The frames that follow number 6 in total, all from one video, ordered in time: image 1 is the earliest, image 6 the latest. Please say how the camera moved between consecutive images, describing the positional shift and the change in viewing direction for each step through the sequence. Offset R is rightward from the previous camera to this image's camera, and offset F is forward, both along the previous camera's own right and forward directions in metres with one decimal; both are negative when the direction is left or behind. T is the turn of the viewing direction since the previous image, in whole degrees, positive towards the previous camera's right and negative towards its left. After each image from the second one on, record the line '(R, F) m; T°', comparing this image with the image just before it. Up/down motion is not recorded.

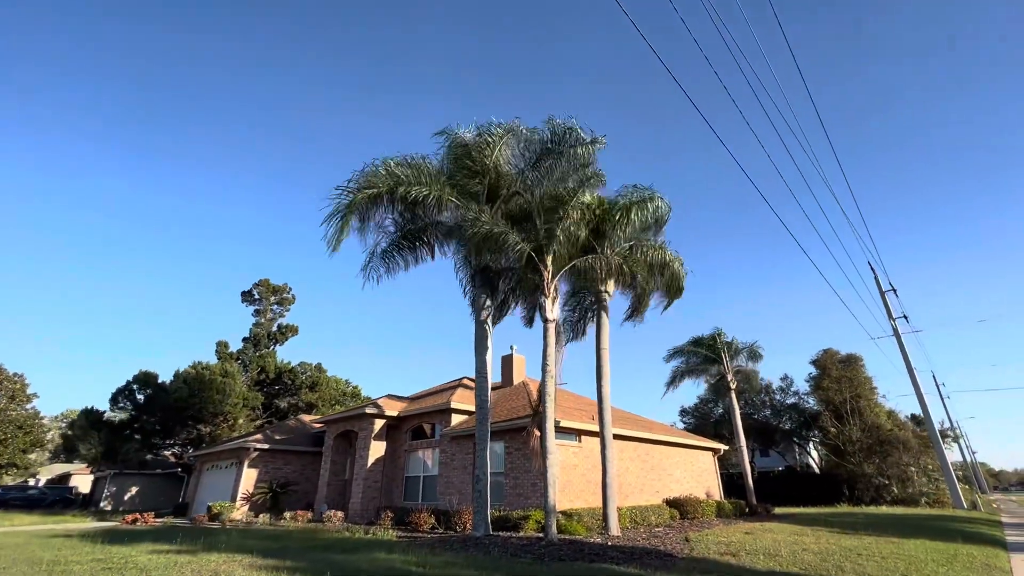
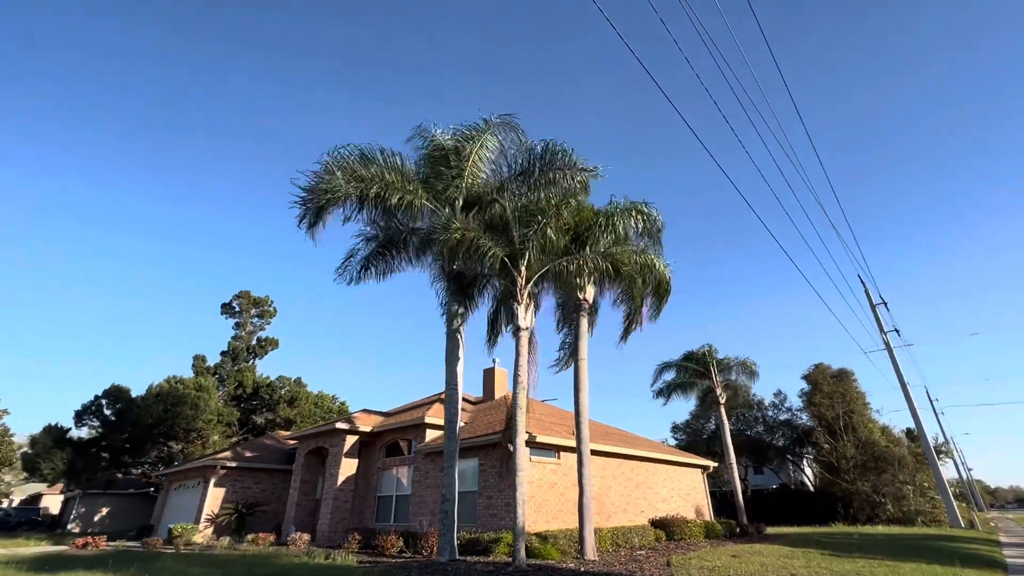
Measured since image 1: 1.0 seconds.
(+0.6, +0.7) m; +1°
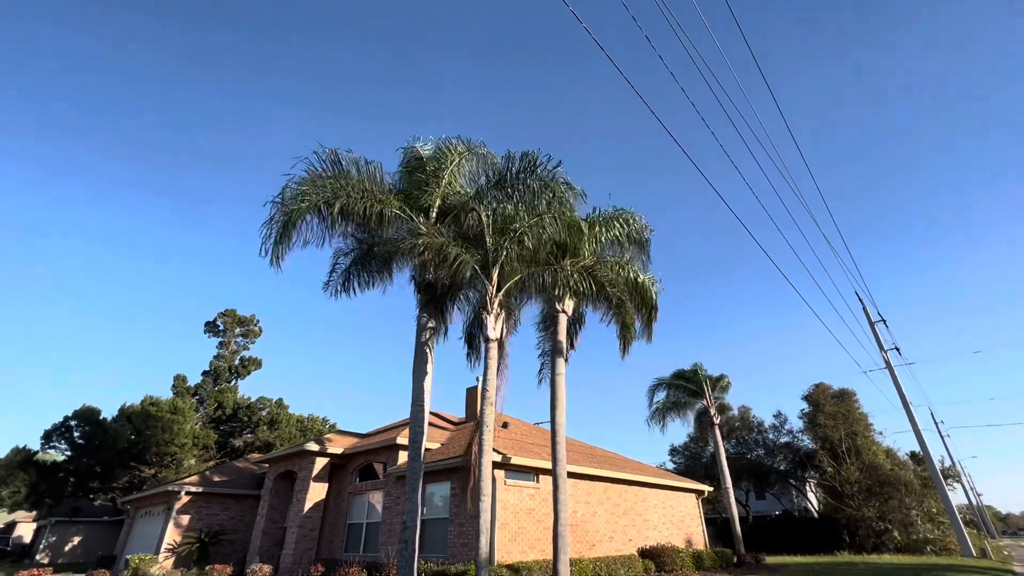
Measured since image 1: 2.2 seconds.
(+0.7, +0.9) m; 0°
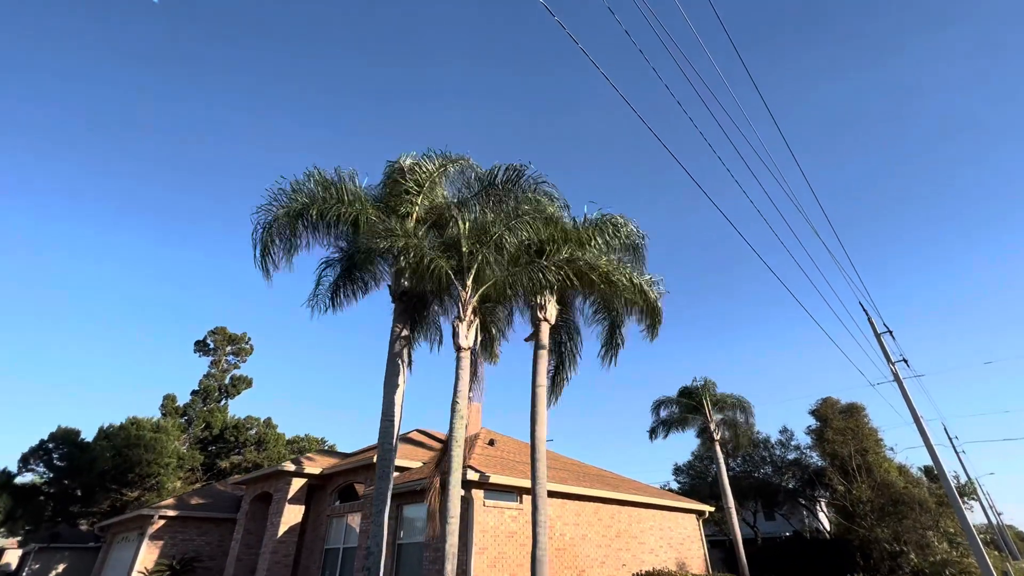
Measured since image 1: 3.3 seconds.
(+0.7, +0.8) m; -1°
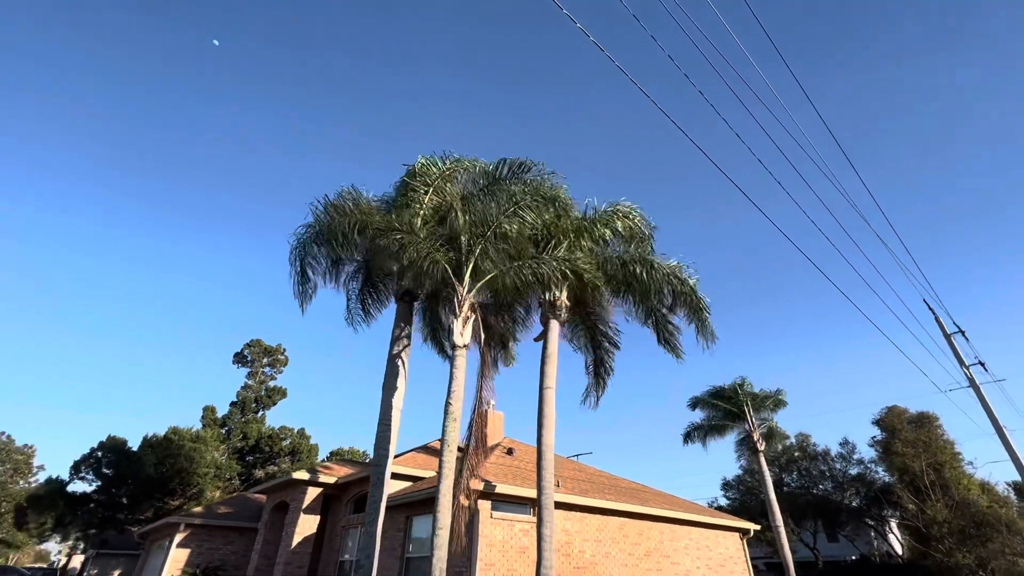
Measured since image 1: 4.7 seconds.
(+1.0, +0.9) m; -5°
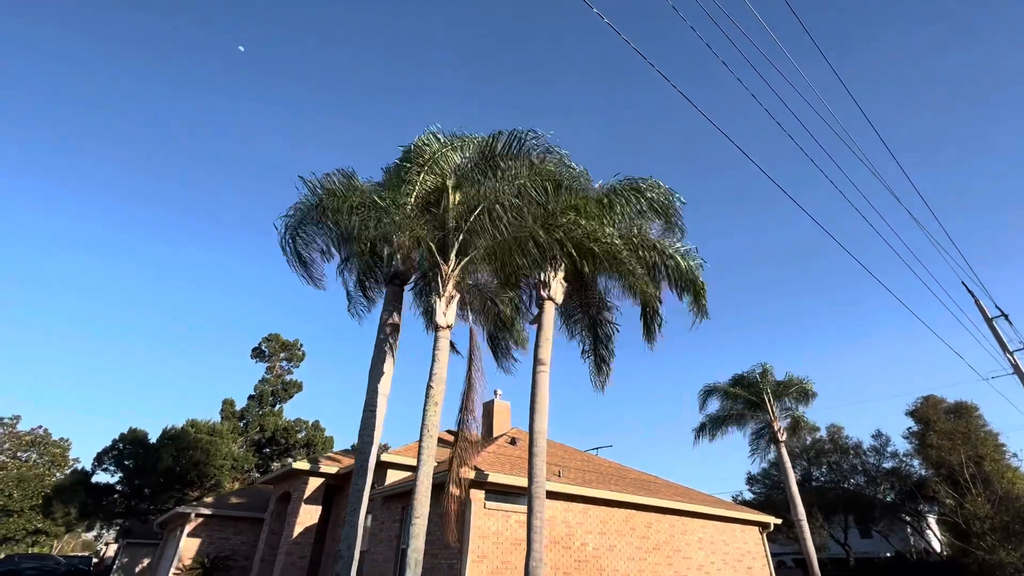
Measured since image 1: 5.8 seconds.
(+0.8, +0.6) m; -3°
